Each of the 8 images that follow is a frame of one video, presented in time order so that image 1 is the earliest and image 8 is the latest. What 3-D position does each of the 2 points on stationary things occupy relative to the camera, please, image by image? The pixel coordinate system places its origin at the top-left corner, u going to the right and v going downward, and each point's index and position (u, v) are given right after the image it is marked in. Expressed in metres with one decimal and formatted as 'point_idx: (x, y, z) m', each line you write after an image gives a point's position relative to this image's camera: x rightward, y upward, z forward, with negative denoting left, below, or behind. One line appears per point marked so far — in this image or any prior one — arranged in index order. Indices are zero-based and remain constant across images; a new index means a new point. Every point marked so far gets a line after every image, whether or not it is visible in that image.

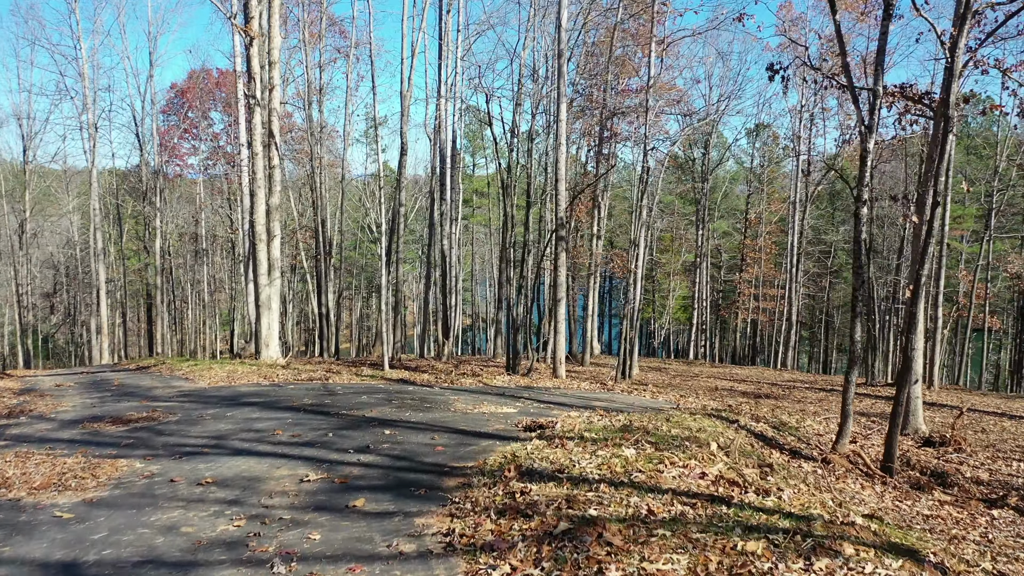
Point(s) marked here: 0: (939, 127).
0: (+5.0, +1.9, +9.7) m
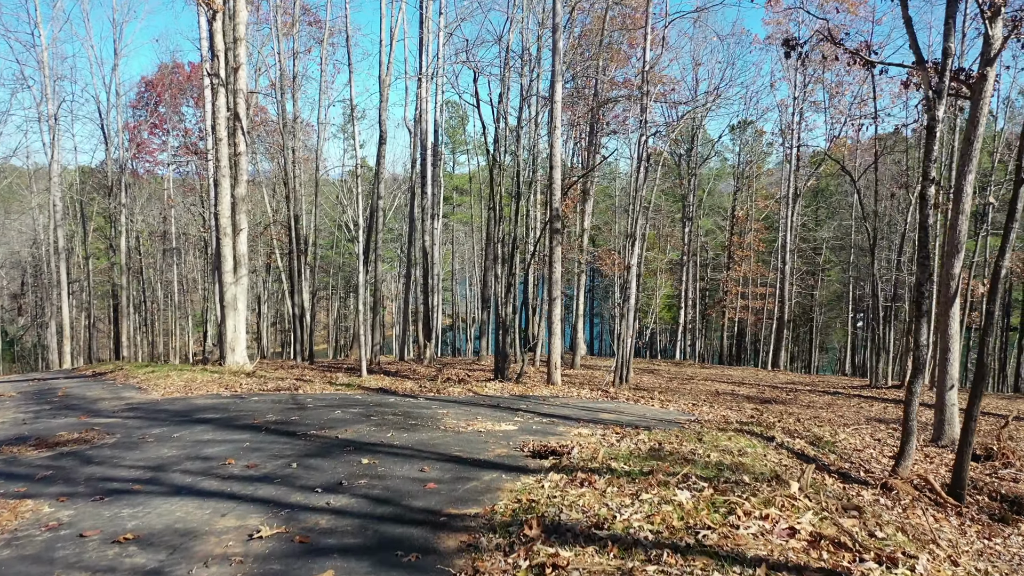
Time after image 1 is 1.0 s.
0: (+4.9, +1.9, +8.8) m
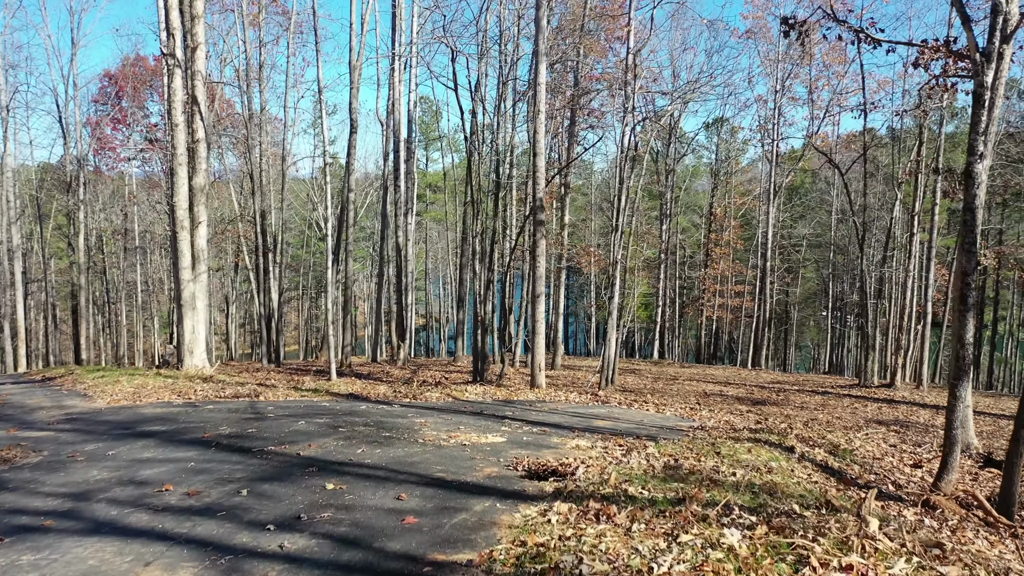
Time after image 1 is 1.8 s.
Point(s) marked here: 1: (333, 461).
0: (+4.7, +2.0, +8.2) m
1: (-1.0, -0.9, +4.5) m
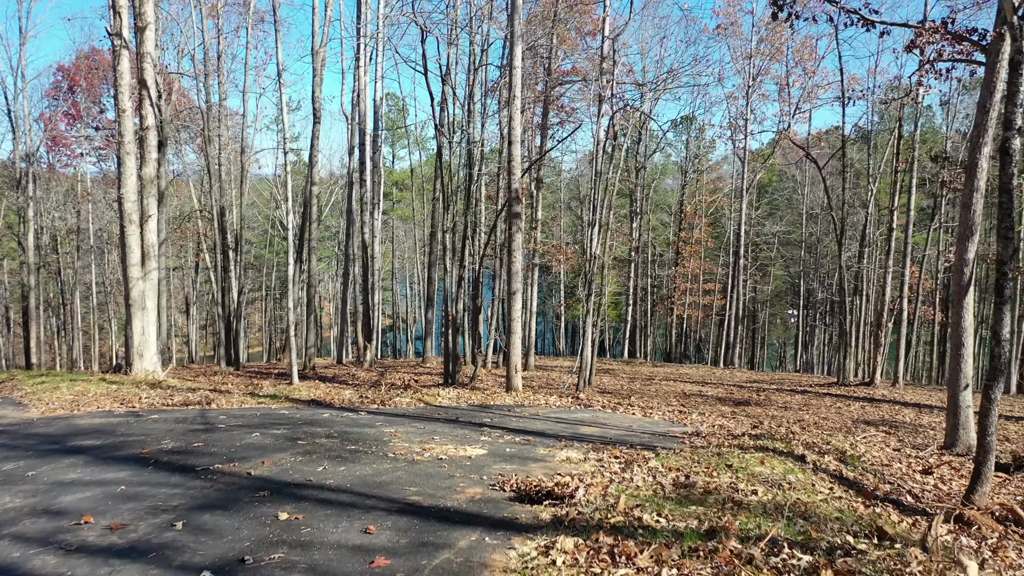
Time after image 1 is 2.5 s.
0: (+4.5, +2.0, +7.8) m
1: (-1.0, -0.9, +3.8) m
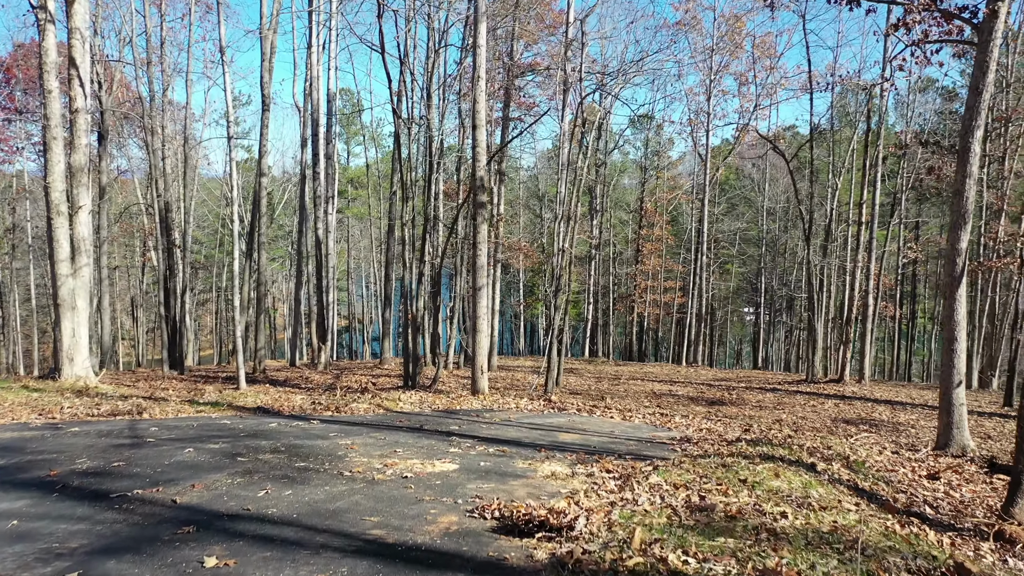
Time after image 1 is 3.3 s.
0: (+4.2, +2.1, +7.4) m
1: (-1.1, -0.9, +3.2) m
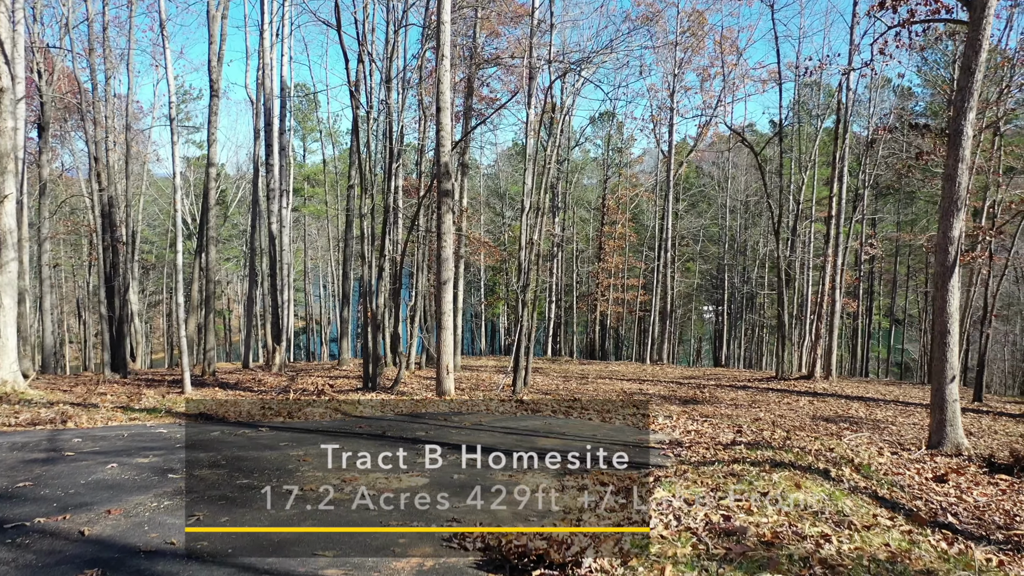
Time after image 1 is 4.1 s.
0: (+3.9, +2.2, +7.1) m
1: (-1.1, -0.8, +2.5) m
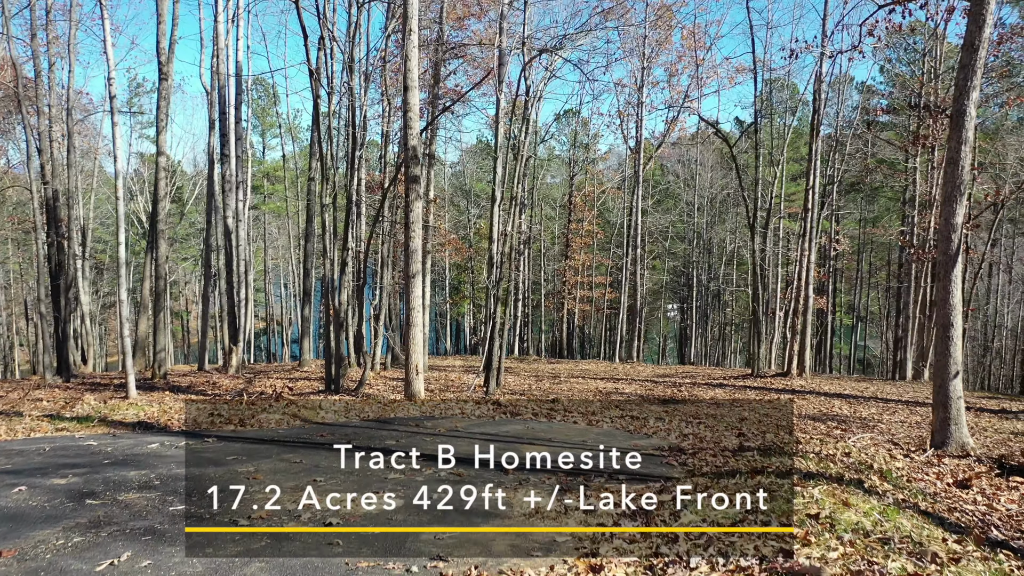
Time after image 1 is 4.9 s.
0: (+3.7, +2.3, +6.6) m
1: (-1.1, -0.8, +1.9) m
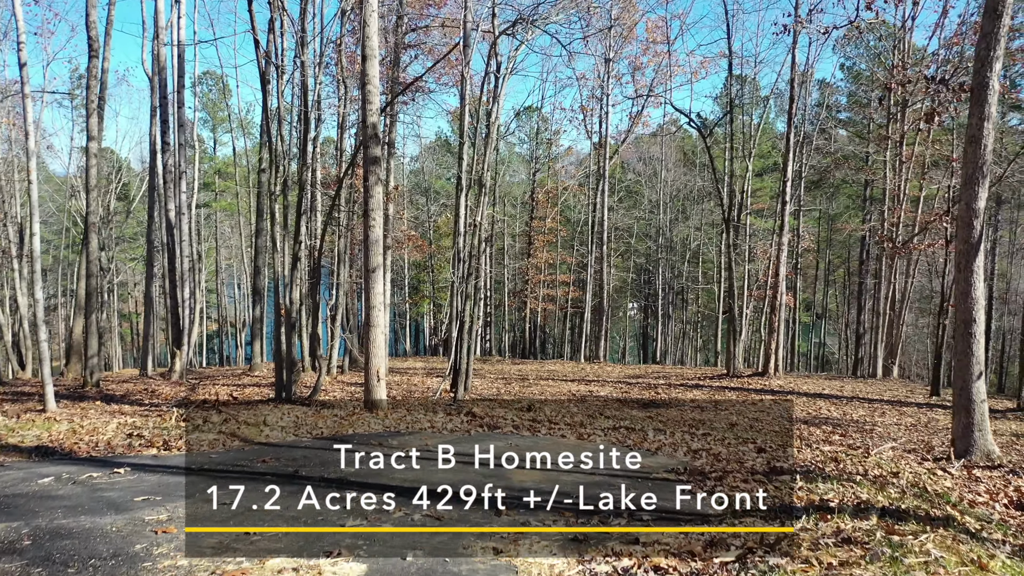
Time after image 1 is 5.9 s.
0: (+3.5, +2.3, +6.0) m
1: (-1.1, -0.7, +1.0) m
